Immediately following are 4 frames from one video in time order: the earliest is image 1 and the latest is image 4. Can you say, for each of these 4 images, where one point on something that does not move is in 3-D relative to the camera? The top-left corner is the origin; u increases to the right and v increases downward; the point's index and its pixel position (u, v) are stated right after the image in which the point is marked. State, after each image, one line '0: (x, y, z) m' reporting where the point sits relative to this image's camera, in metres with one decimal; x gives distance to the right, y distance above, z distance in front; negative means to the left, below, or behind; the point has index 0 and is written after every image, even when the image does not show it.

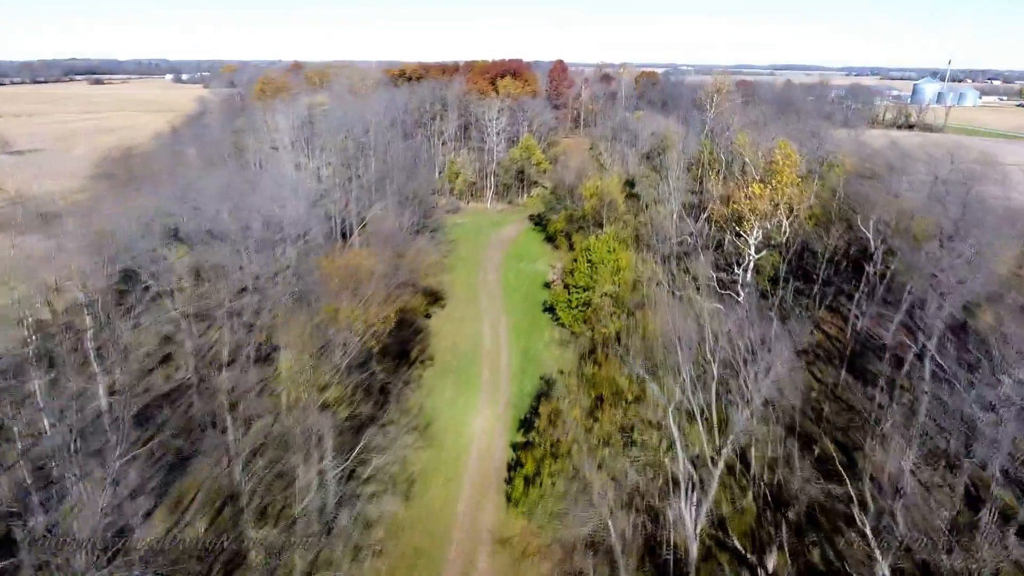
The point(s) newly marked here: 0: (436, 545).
0: (-2.3, -7.8, +19.7) m
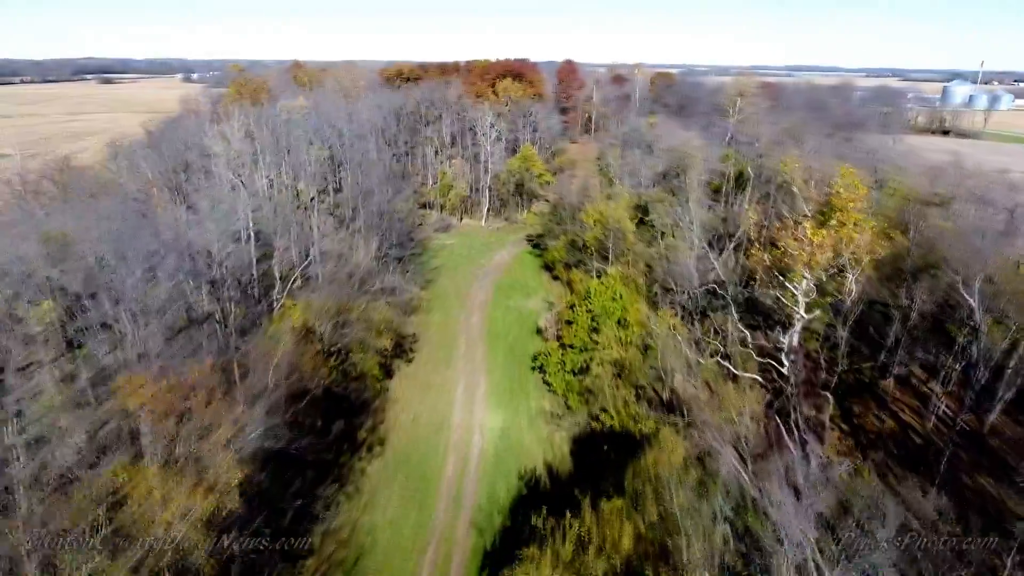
0: (-3.5, -10.2, +12.5) m
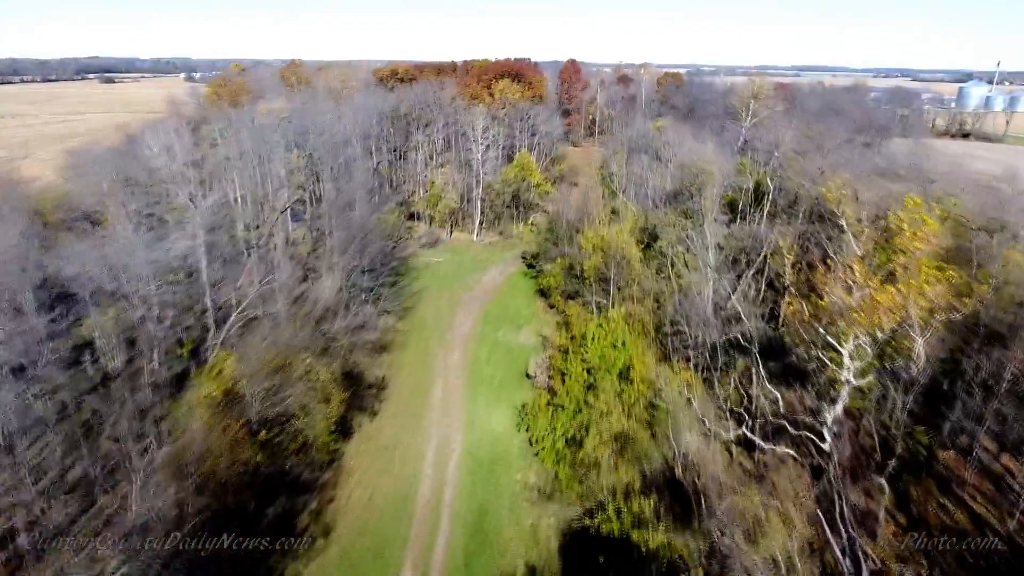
0: (-4.4, -11.9, +7.7) m
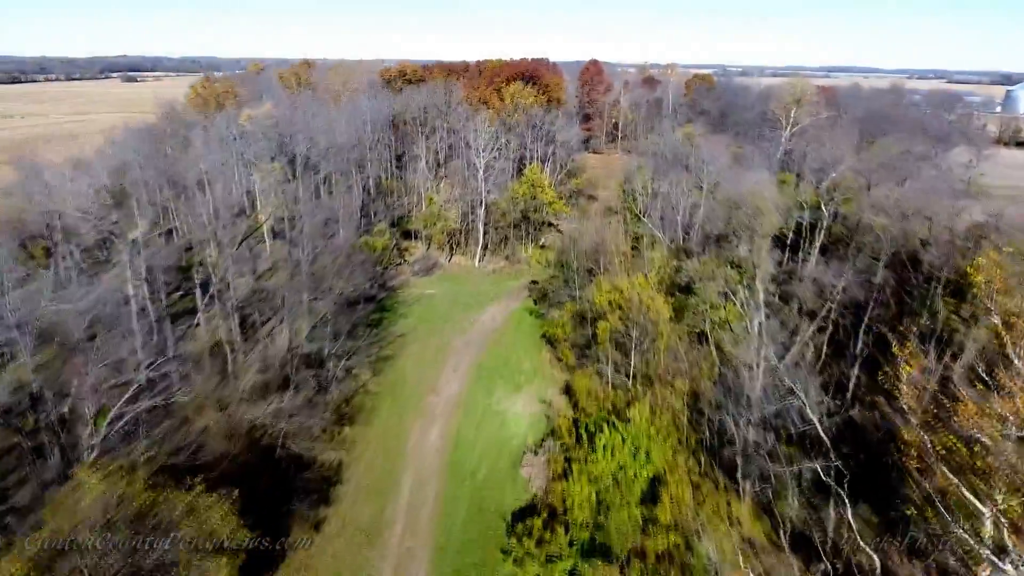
0: (-5.6, -14.2, +1.2) m
